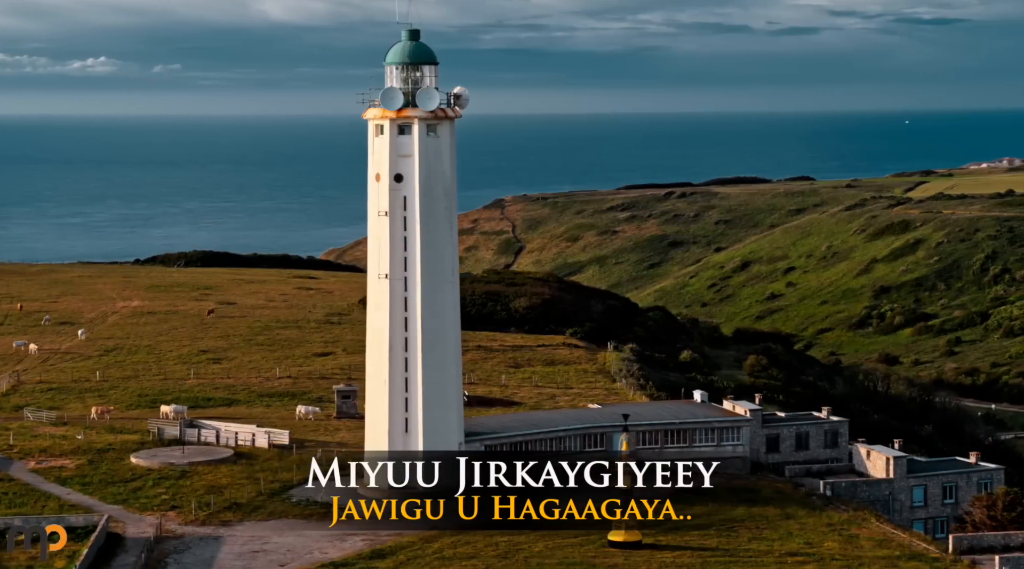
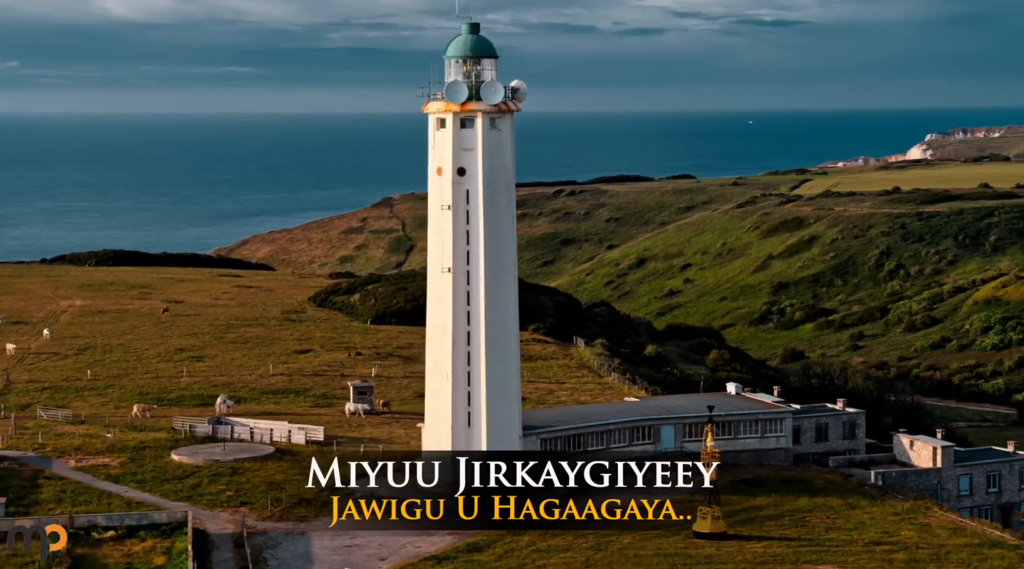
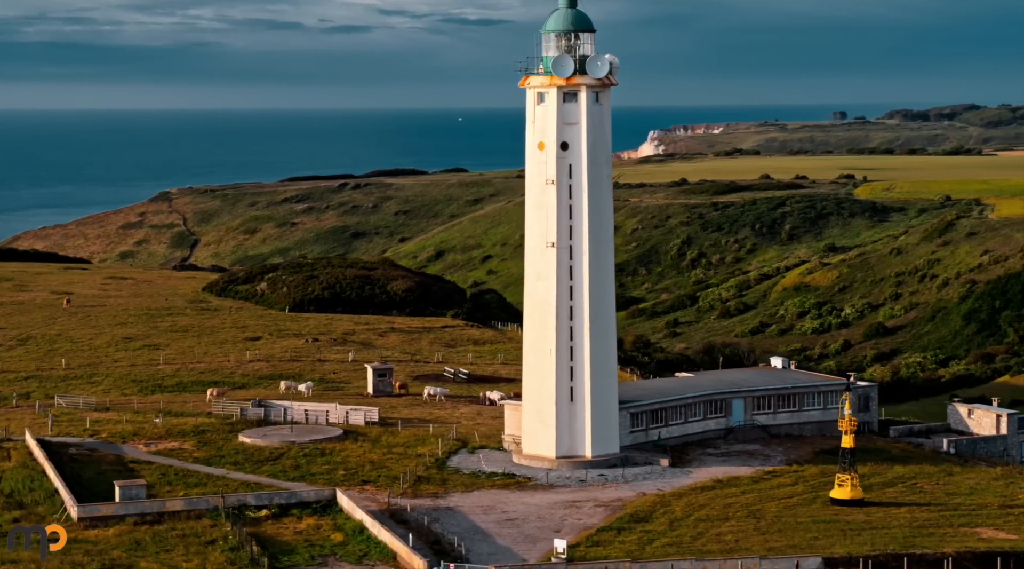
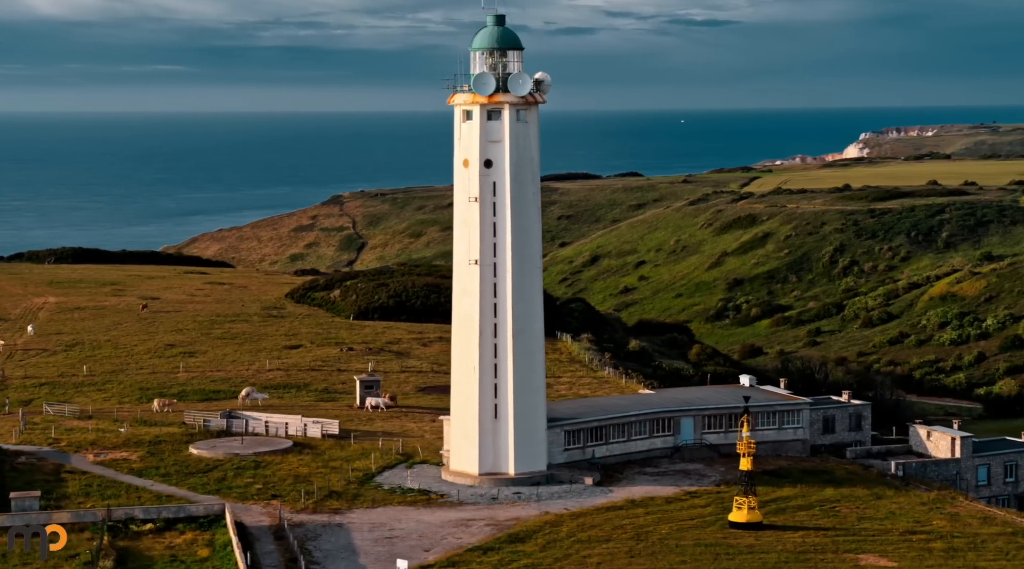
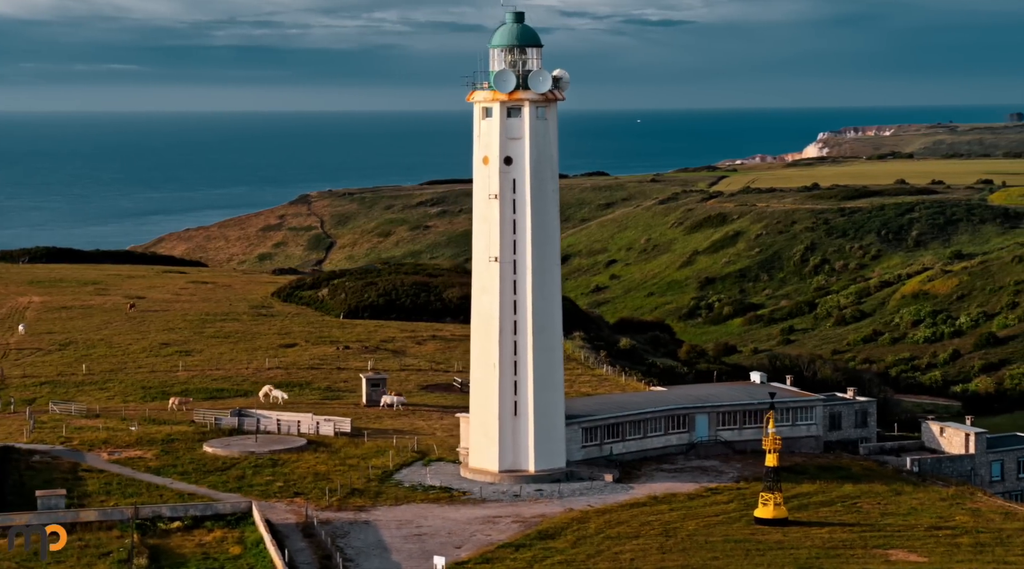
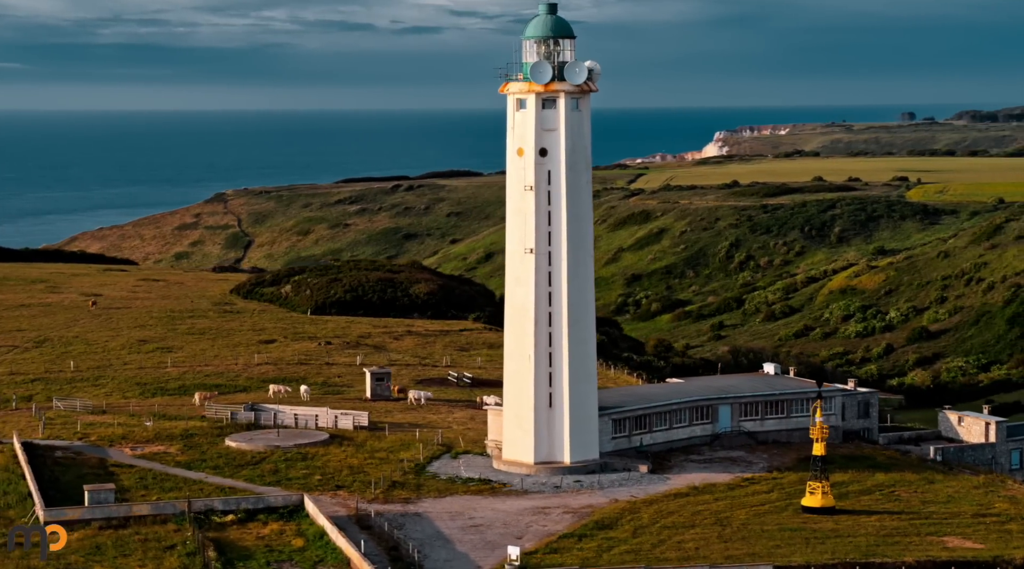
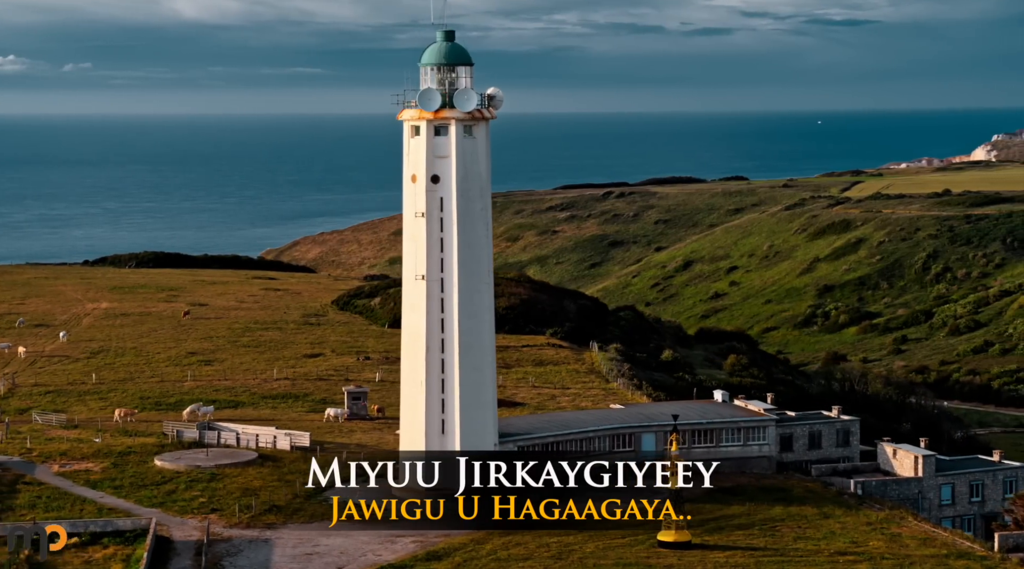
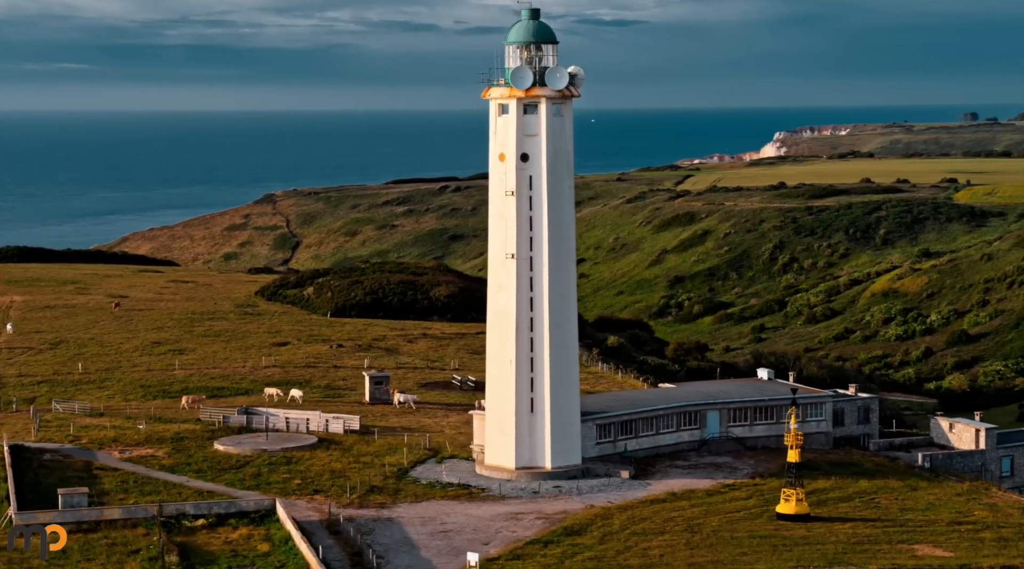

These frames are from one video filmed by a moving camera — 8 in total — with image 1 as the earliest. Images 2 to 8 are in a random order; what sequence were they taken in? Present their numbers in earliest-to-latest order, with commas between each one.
7, 2, 4, 5, 8, 6, 3
